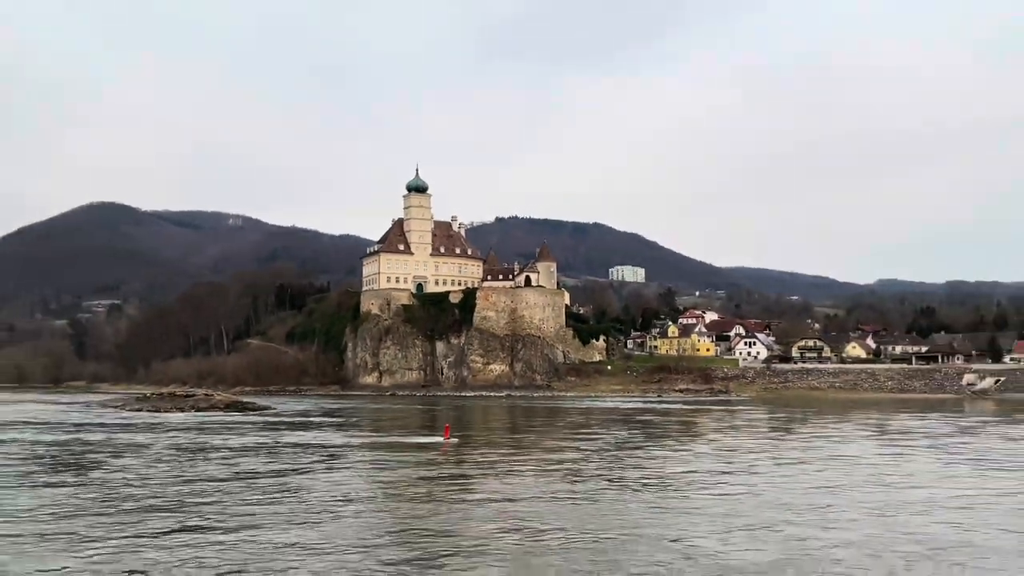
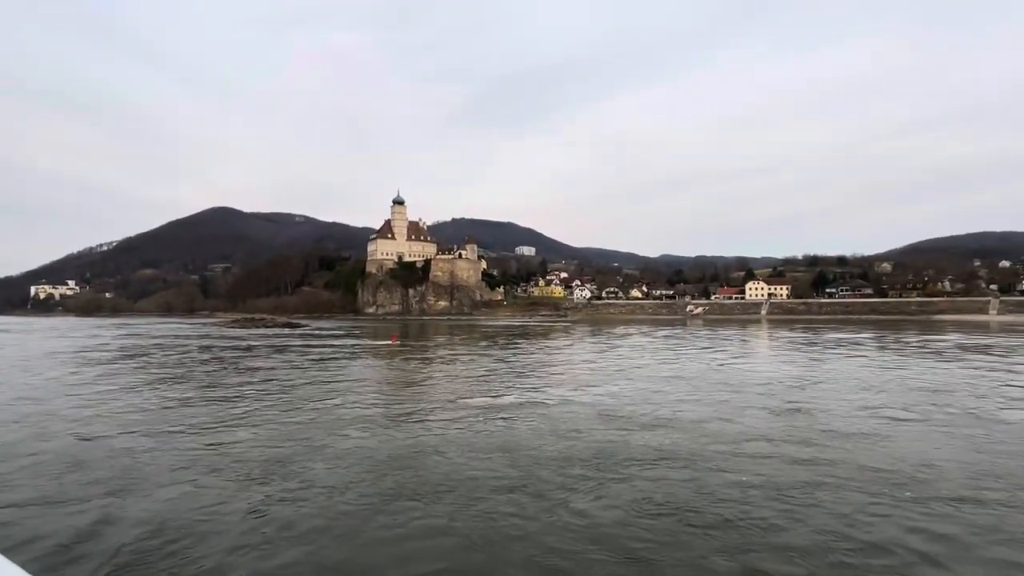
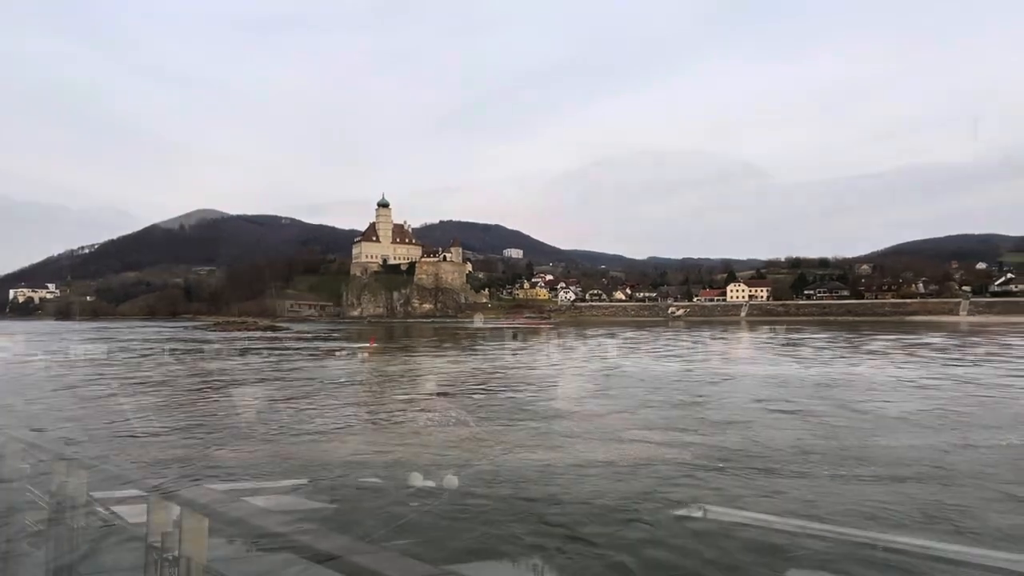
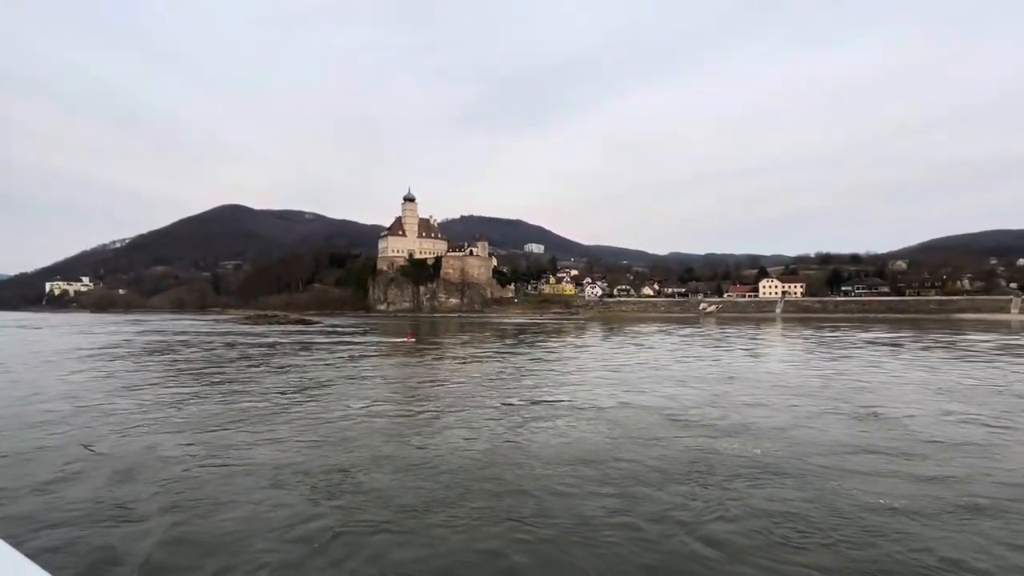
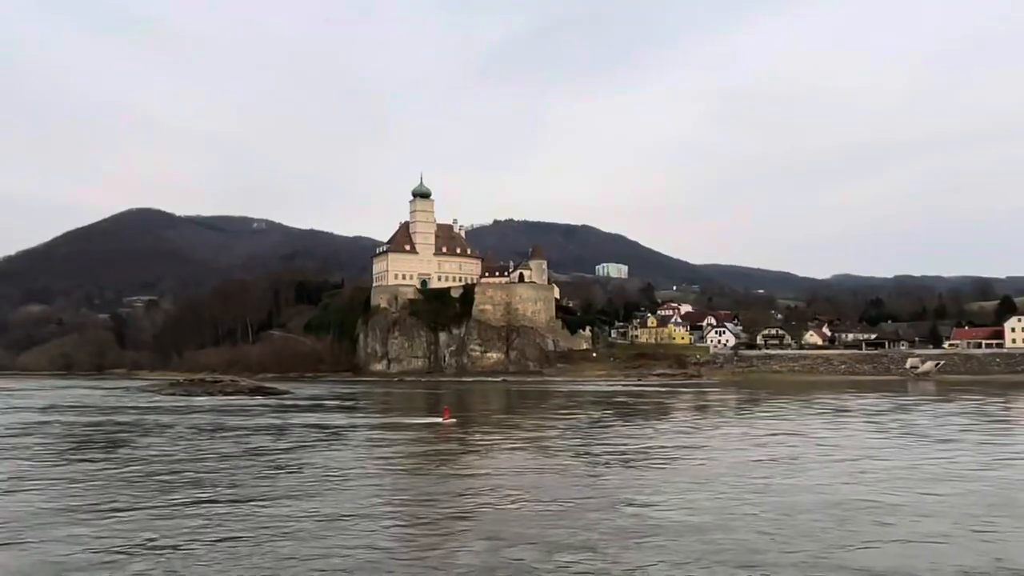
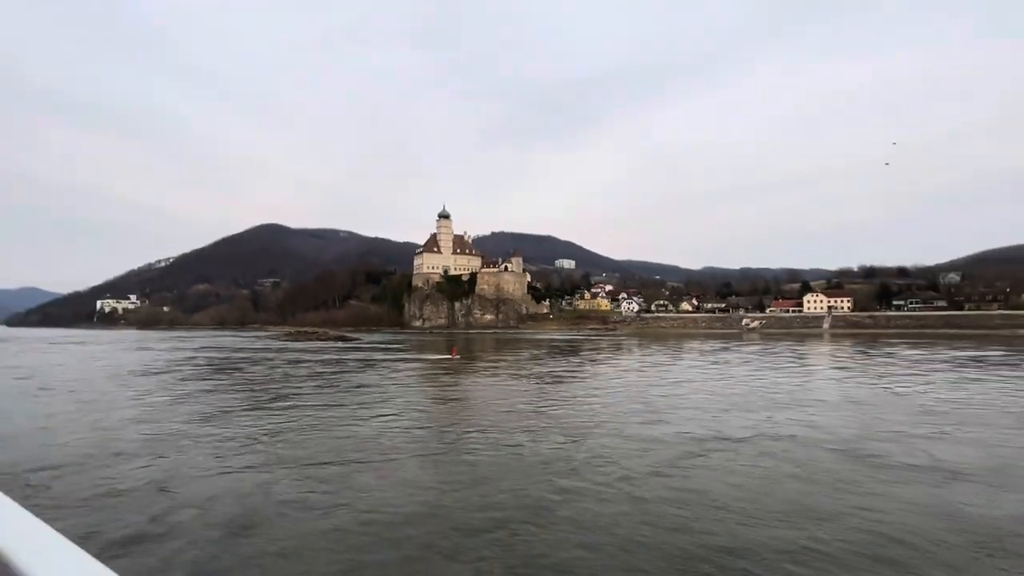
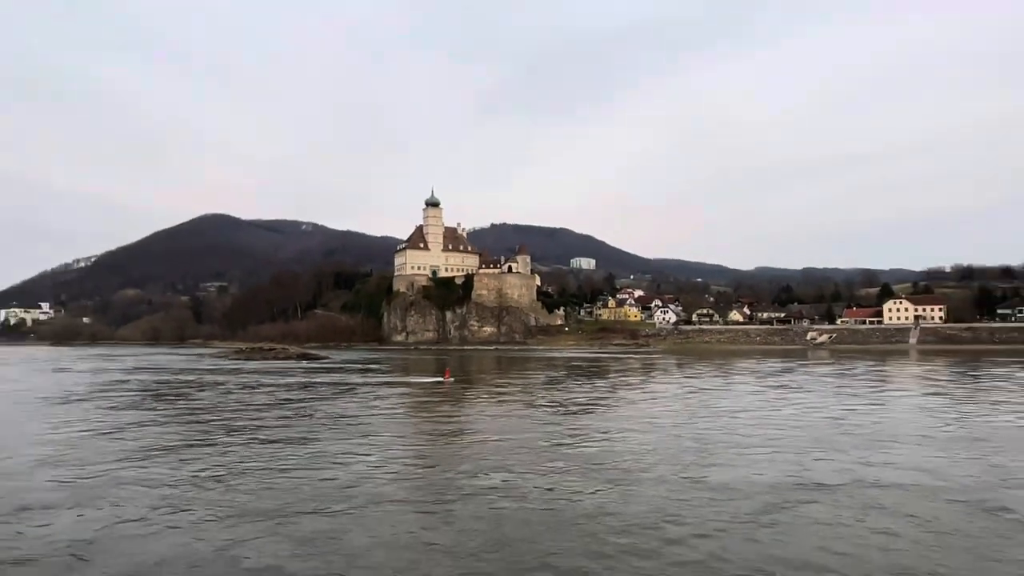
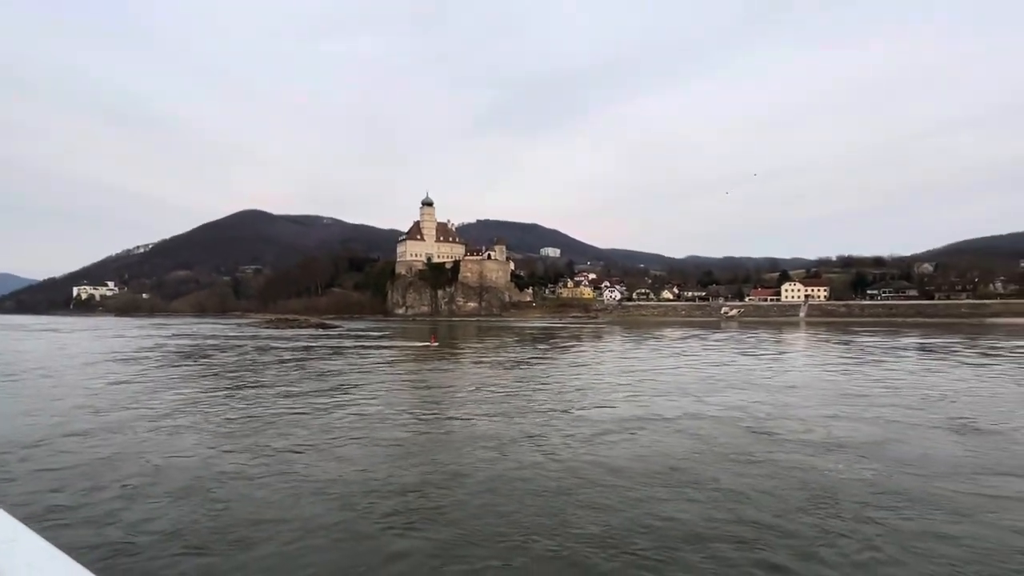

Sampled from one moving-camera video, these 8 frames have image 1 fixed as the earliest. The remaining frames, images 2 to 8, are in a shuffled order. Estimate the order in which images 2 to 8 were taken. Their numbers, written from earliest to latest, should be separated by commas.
5, 7, 6, 8, 4, 2, 3
